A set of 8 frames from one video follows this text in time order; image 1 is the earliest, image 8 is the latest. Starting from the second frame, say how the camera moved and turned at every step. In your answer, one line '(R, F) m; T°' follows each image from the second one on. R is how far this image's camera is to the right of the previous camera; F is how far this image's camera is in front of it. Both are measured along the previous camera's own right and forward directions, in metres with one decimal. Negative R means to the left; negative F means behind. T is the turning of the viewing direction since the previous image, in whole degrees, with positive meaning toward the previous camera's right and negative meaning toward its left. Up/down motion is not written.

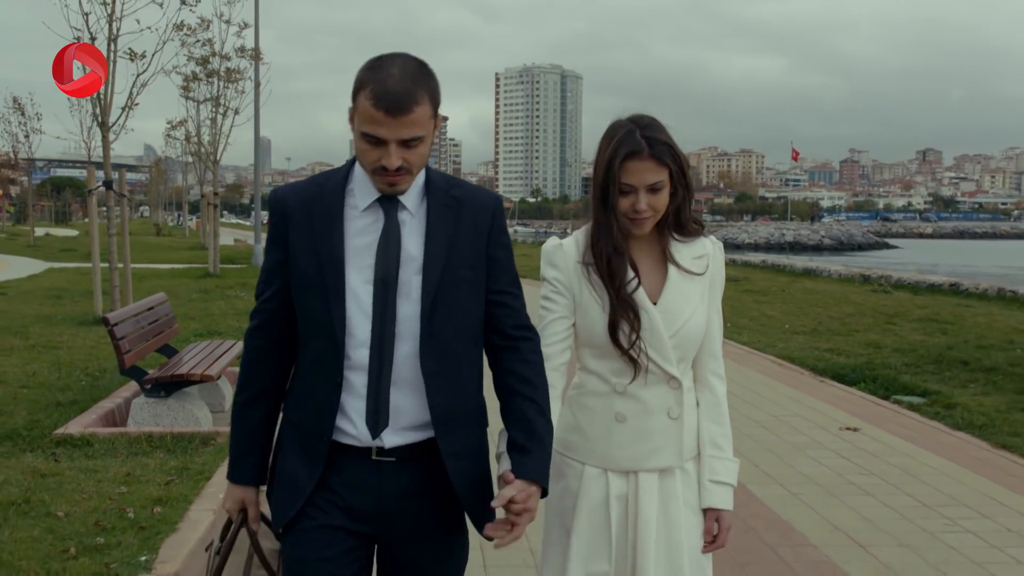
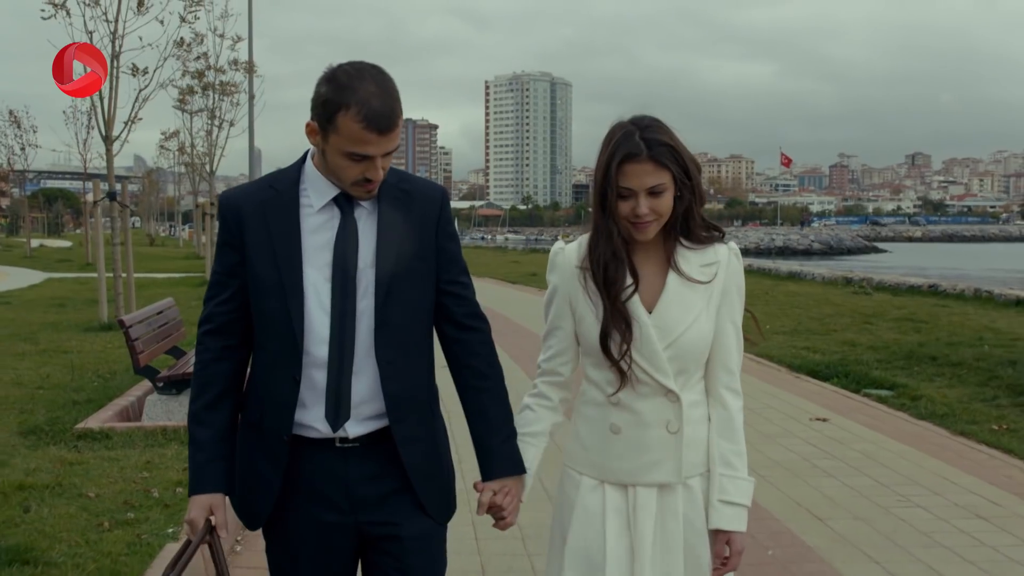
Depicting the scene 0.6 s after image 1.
(0.0, -0.4) m; 0°
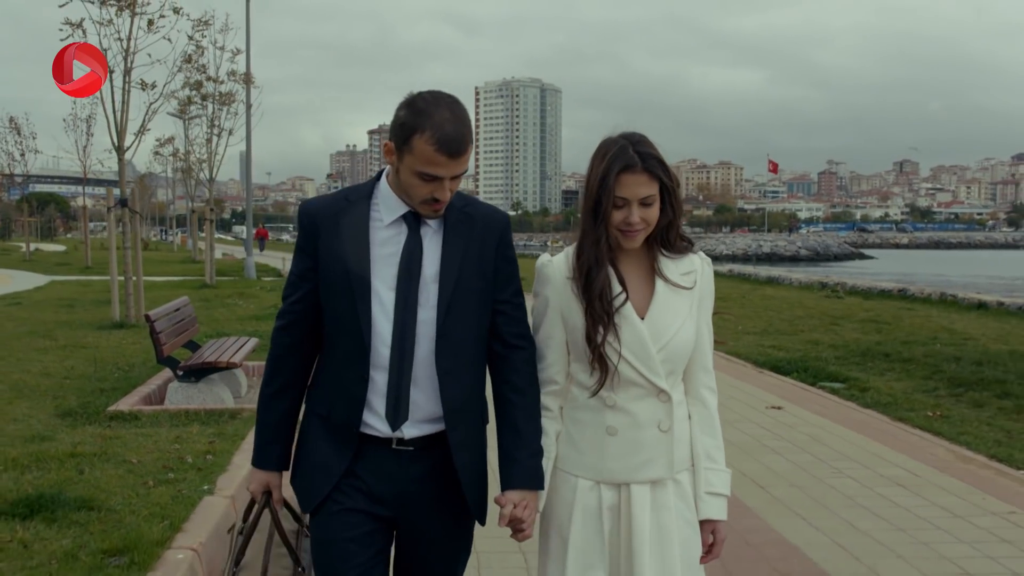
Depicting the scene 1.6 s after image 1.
(0.0, -0.8) m; +1°
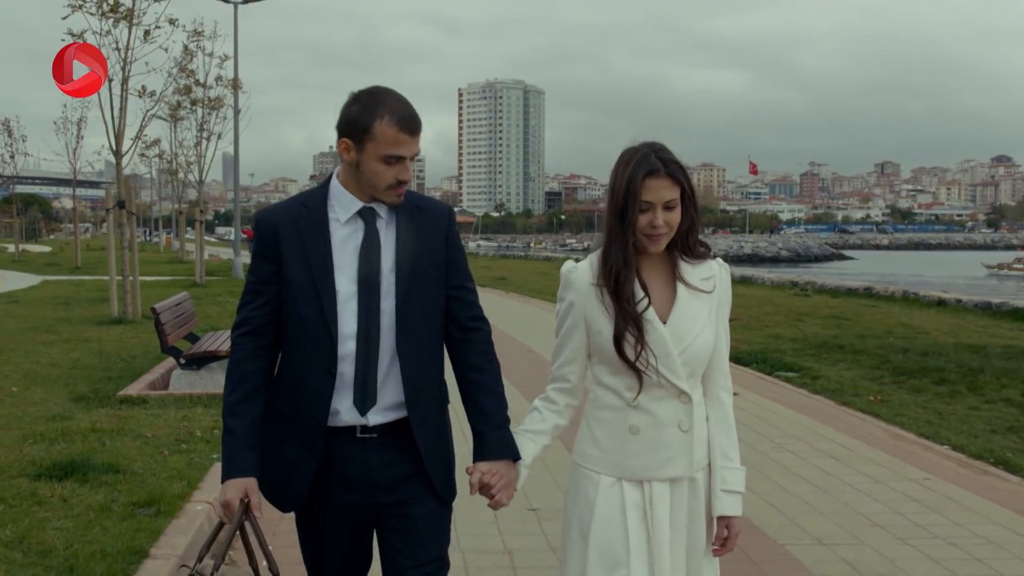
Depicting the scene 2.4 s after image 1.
(+0.1, -0.7) m; +1°
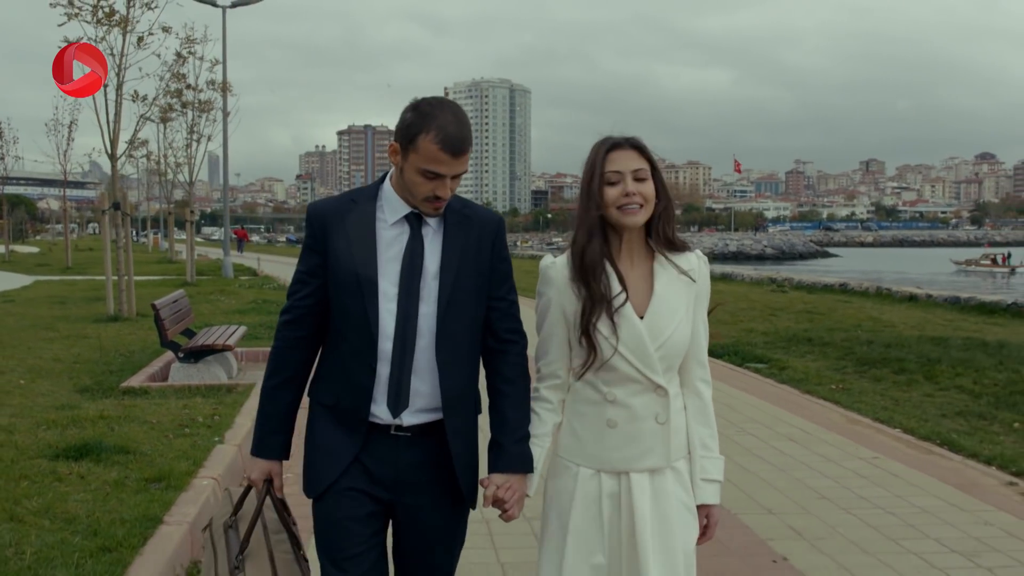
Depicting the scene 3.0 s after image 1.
(0.0, -0.5) m; +1°
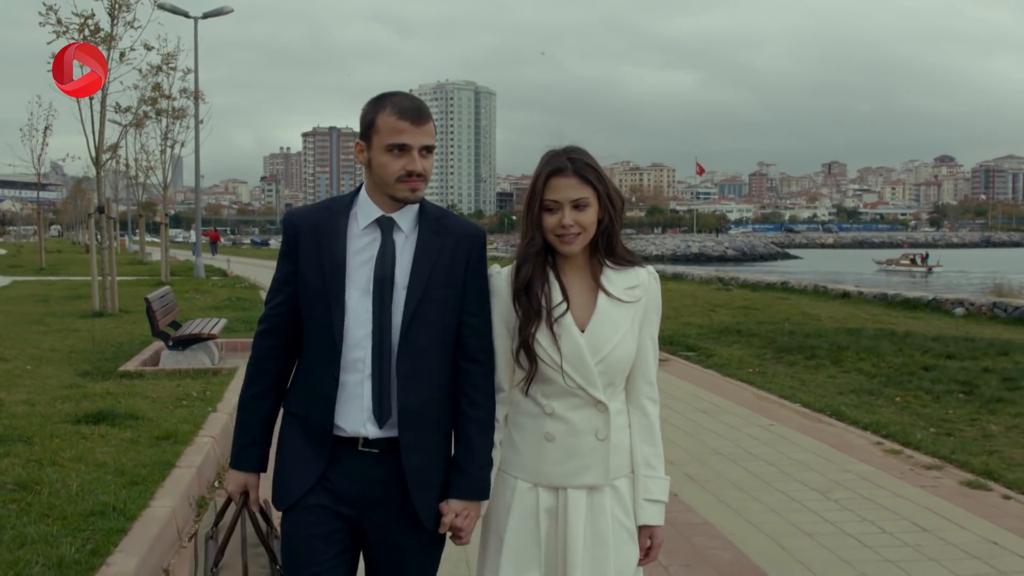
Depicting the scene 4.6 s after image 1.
(+0.1, -1.1) m; +2°
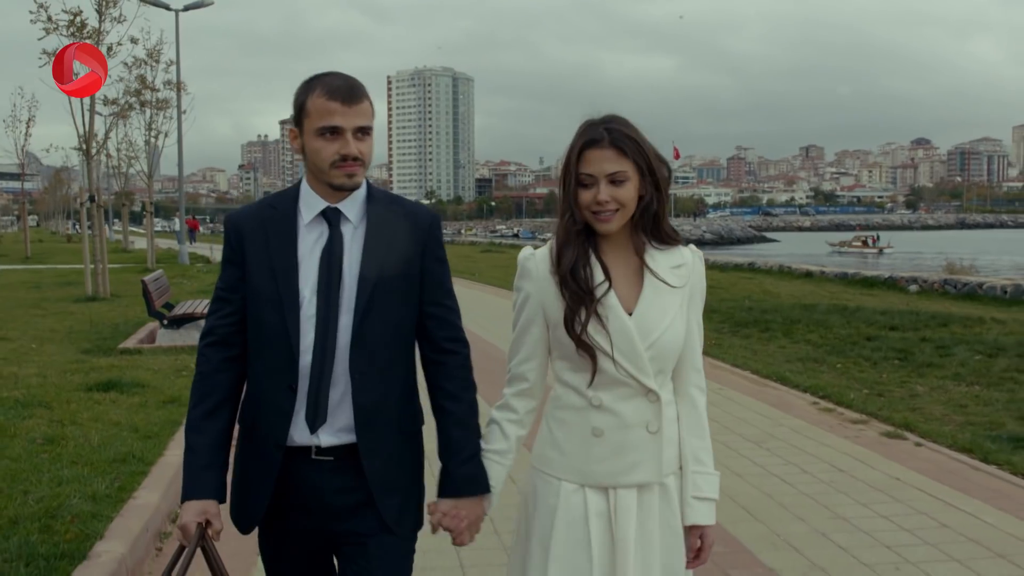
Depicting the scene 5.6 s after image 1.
(+0.1, -0.7) m; +1°
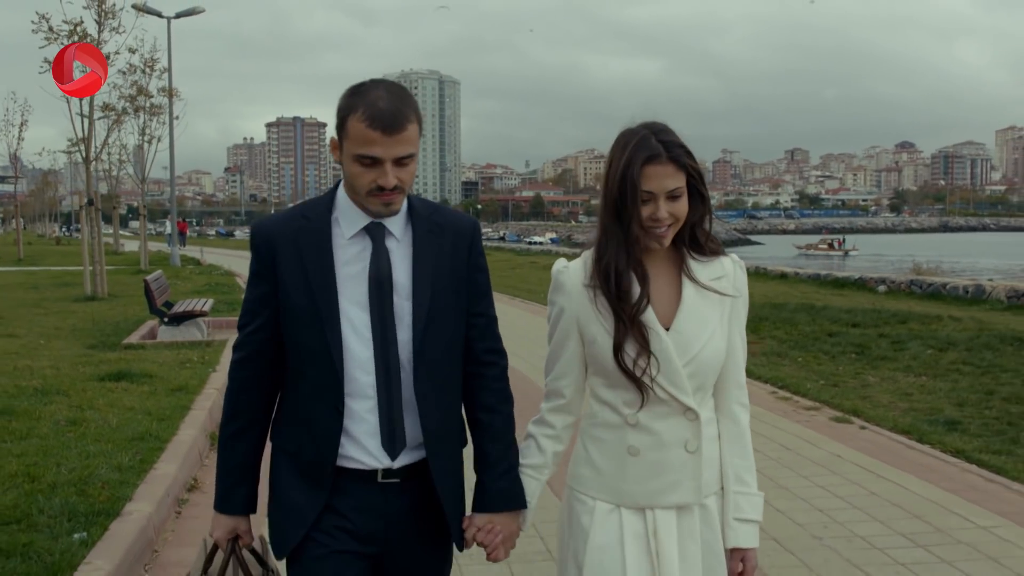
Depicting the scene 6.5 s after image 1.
(0.0, -0.6) m; +1°
